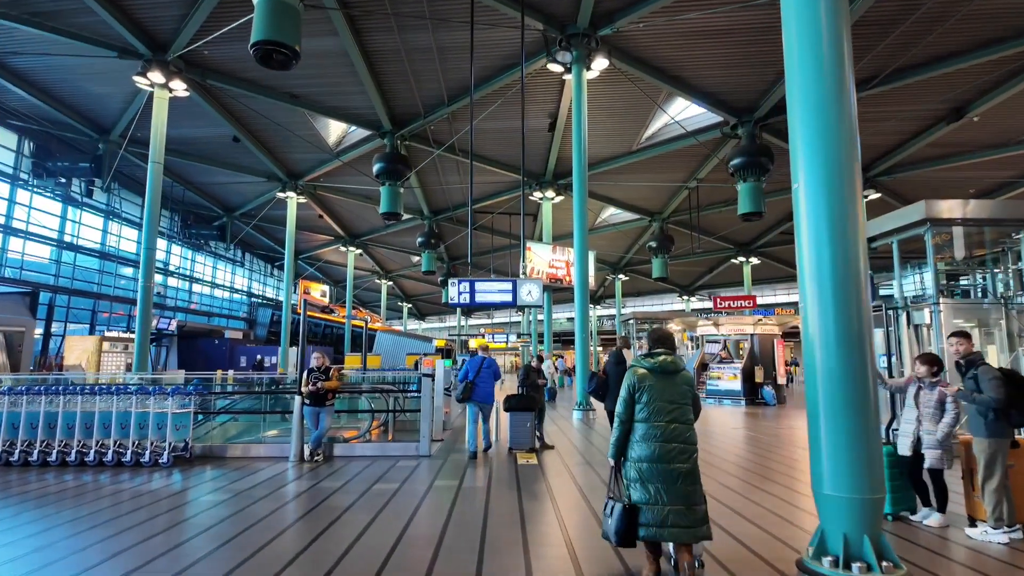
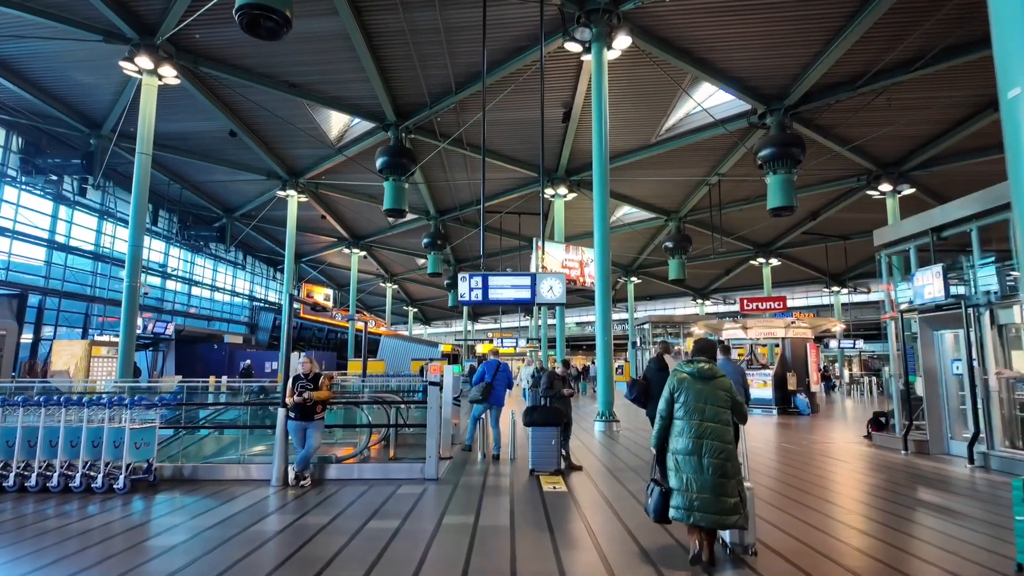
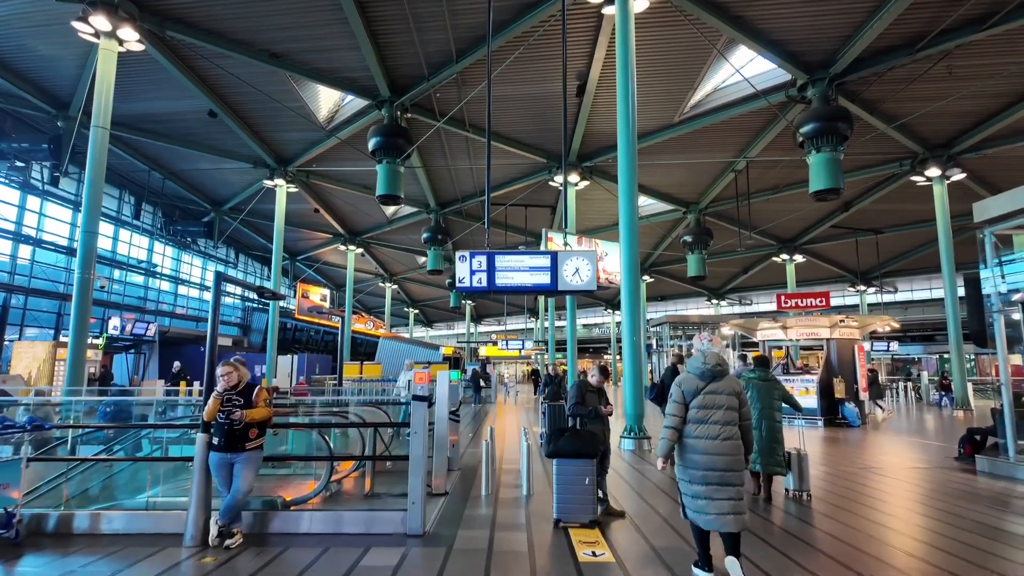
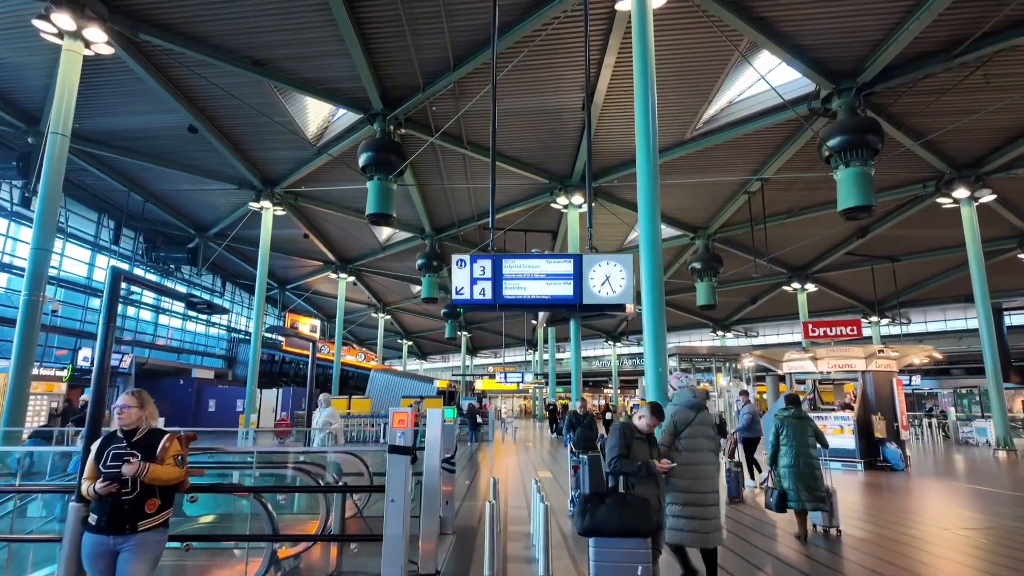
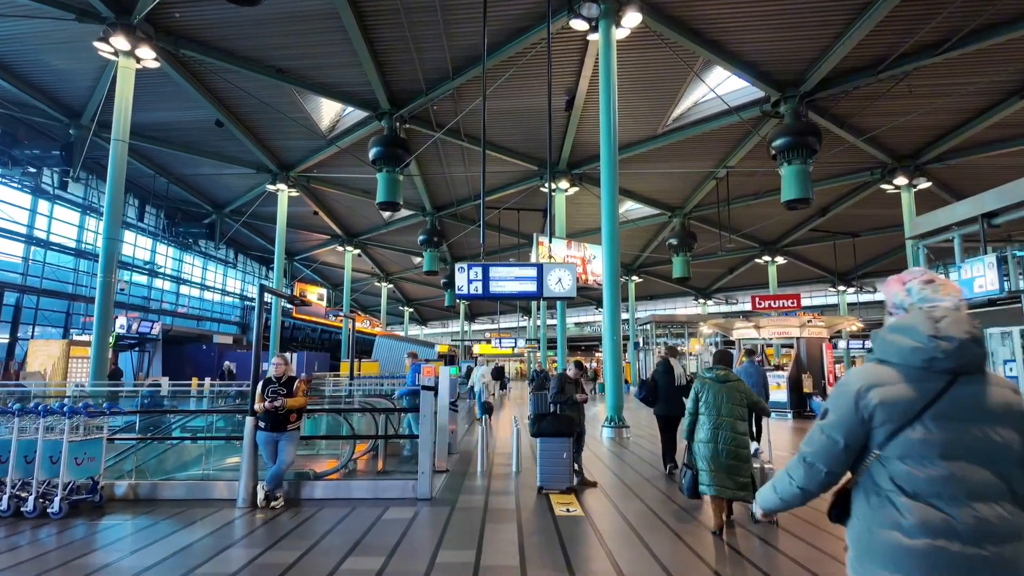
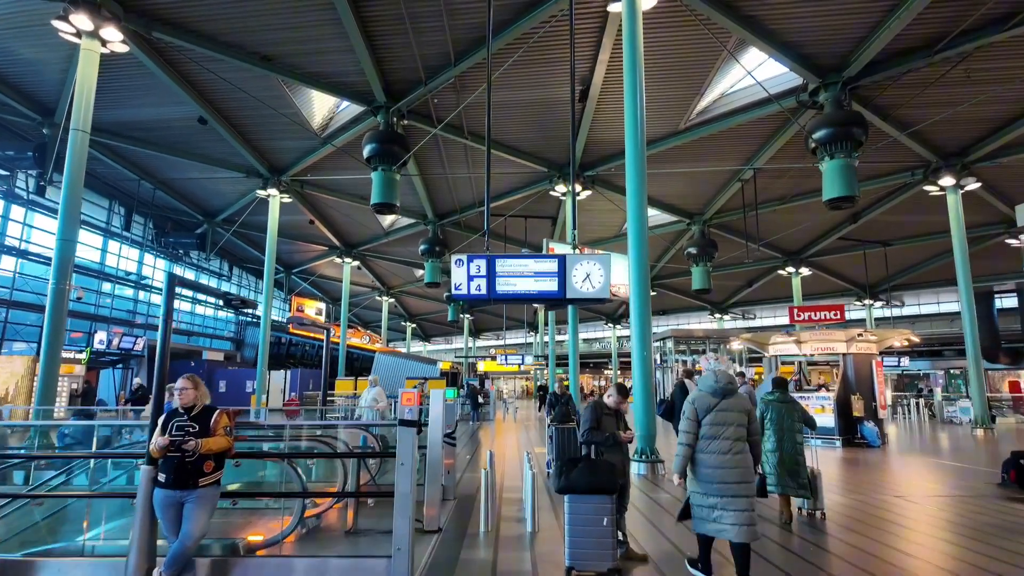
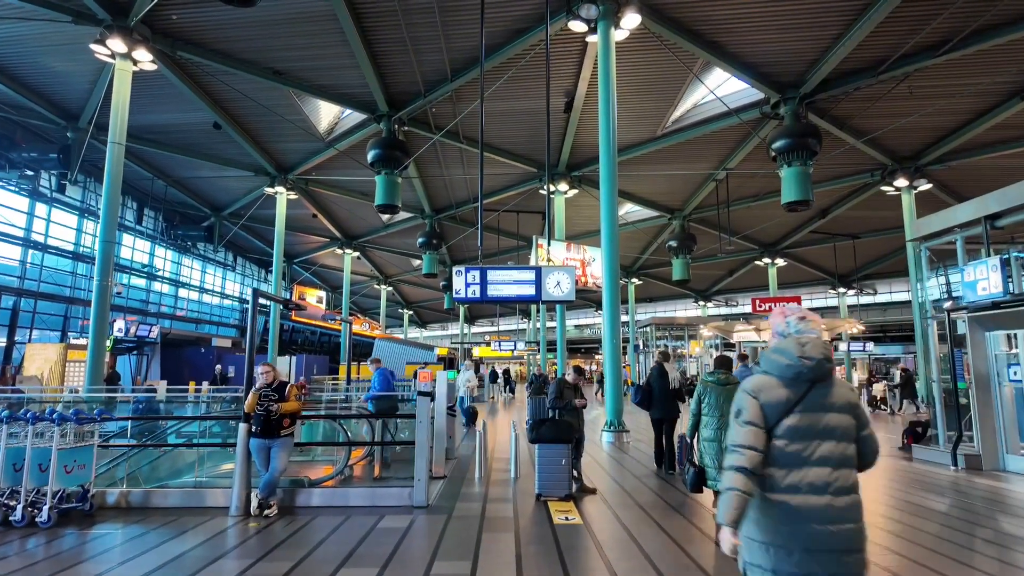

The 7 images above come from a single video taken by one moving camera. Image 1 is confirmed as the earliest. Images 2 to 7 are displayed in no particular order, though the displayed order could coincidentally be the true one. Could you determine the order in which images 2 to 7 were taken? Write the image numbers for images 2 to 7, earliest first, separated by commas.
2, 5, 7, 3, 6, 4
